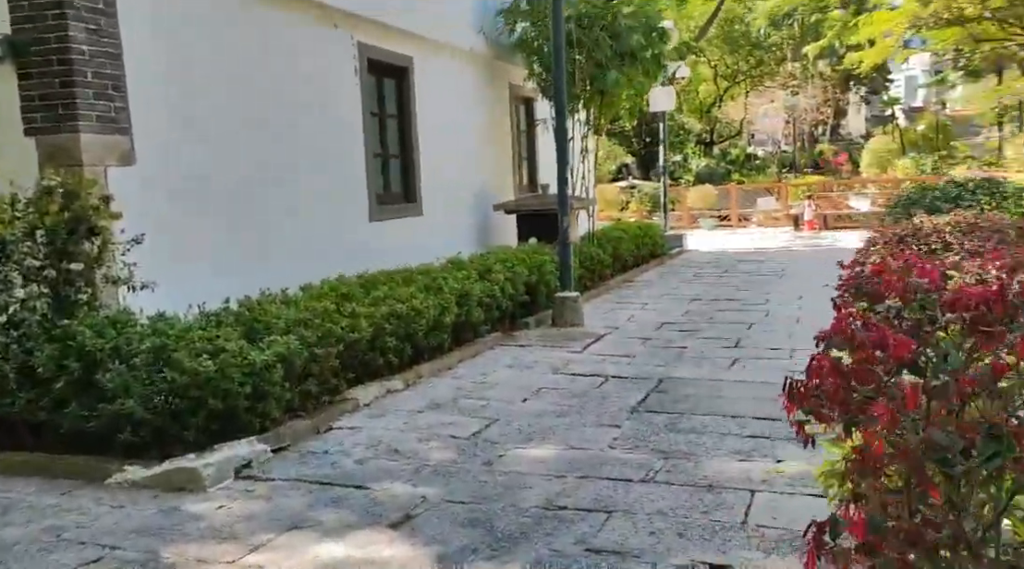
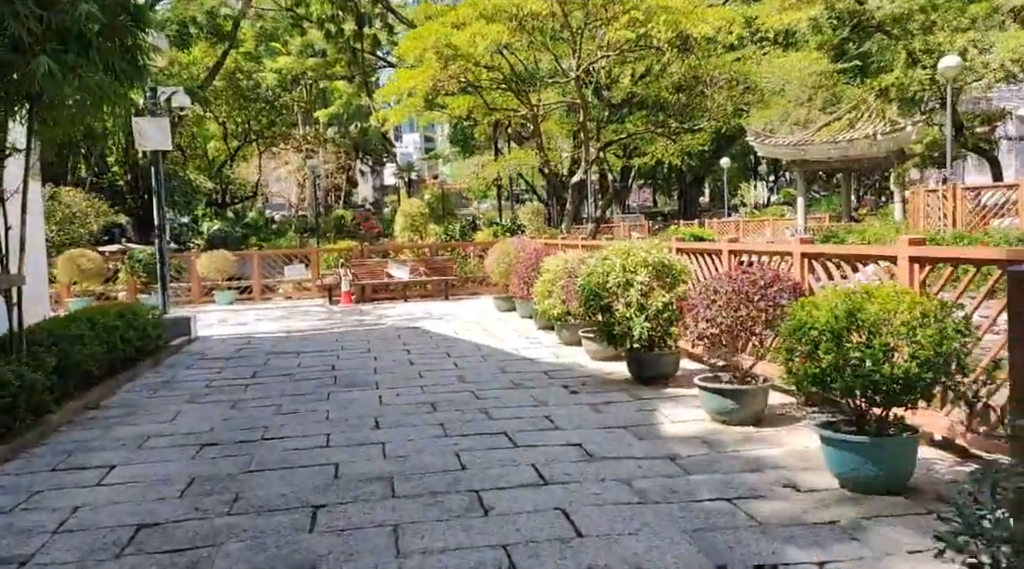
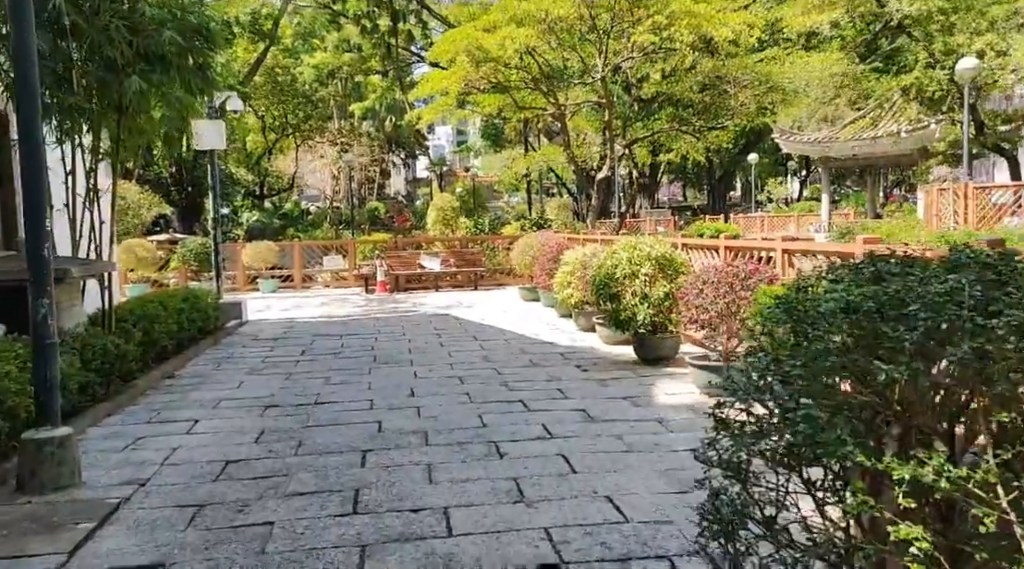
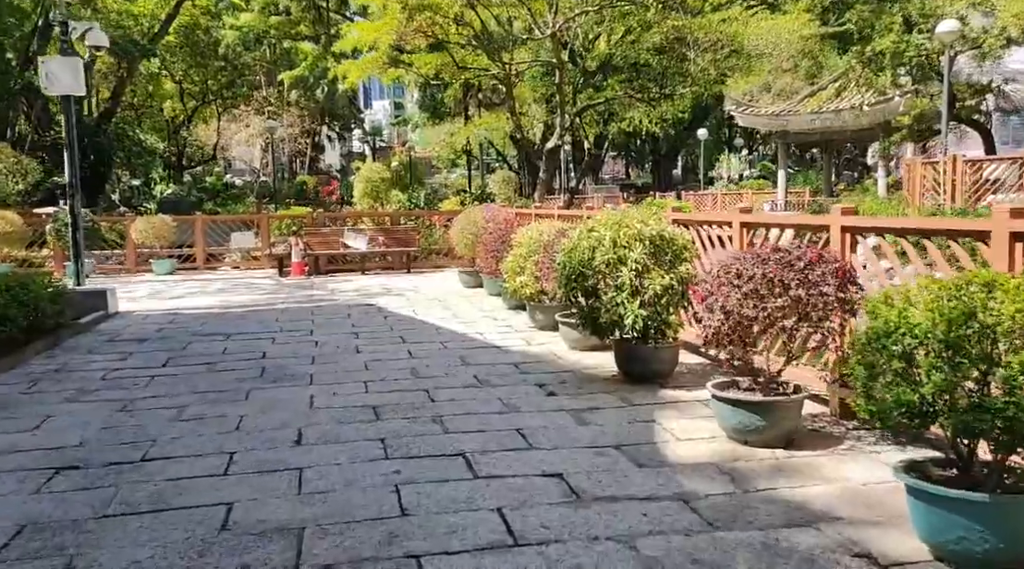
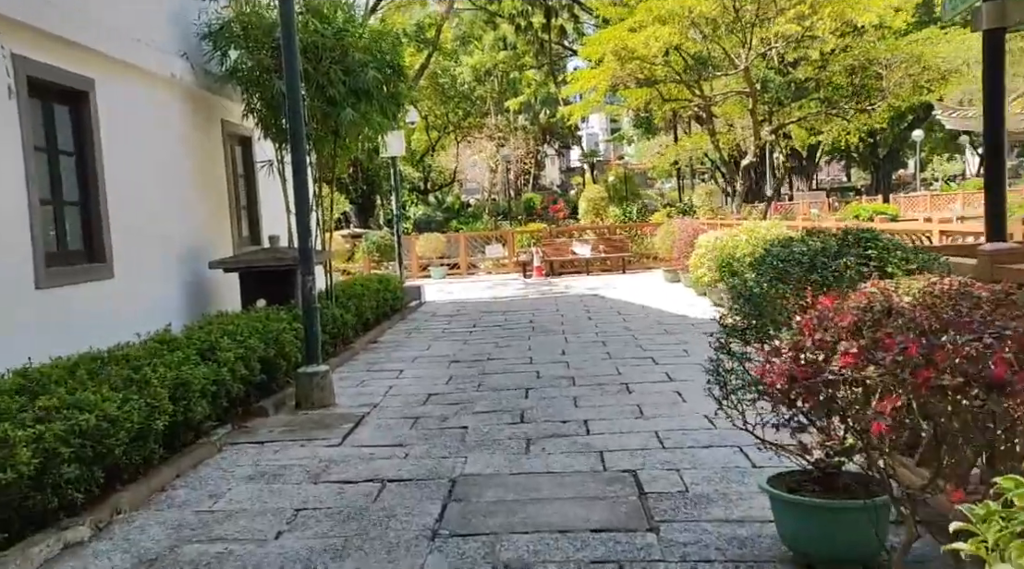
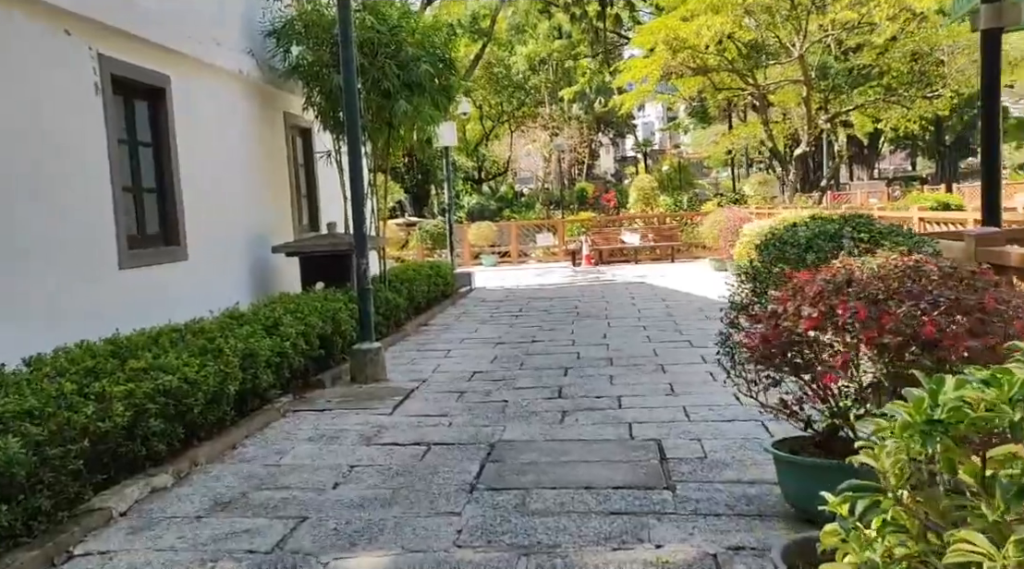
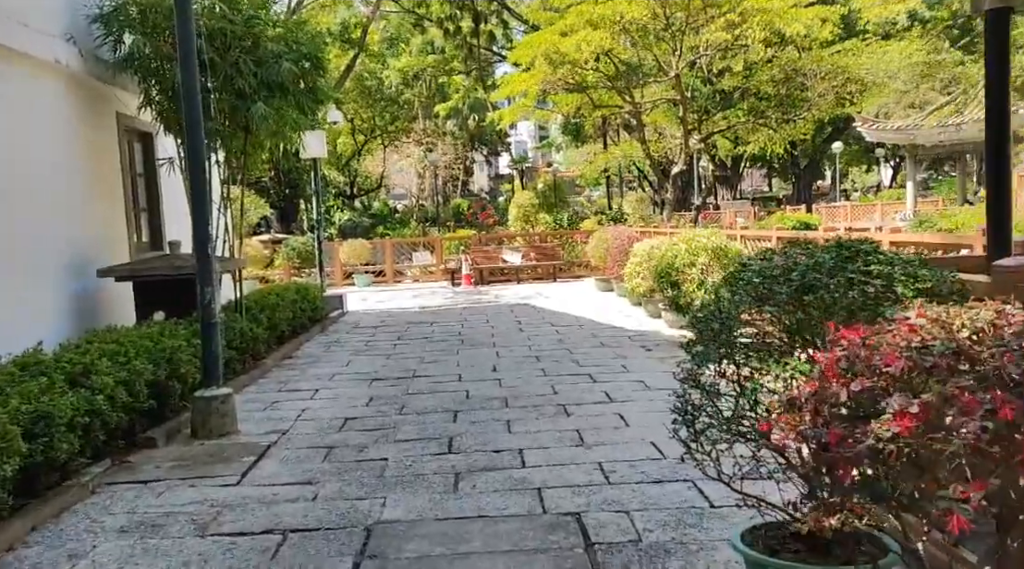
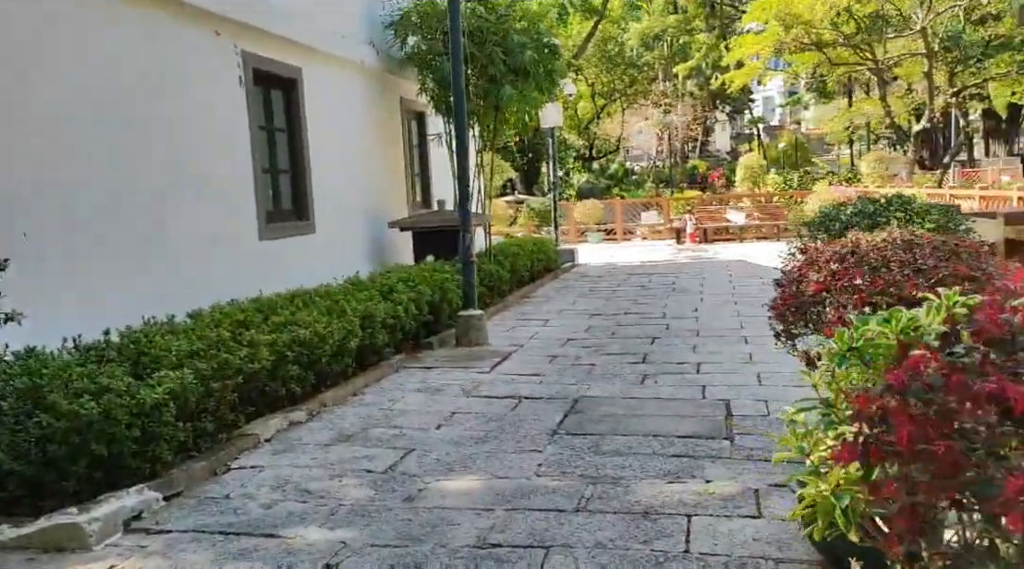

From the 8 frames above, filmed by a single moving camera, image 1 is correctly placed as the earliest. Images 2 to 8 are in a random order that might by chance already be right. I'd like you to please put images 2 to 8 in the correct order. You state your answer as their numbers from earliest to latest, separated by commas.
8, 6, 5, 7, 3, 2, 4
